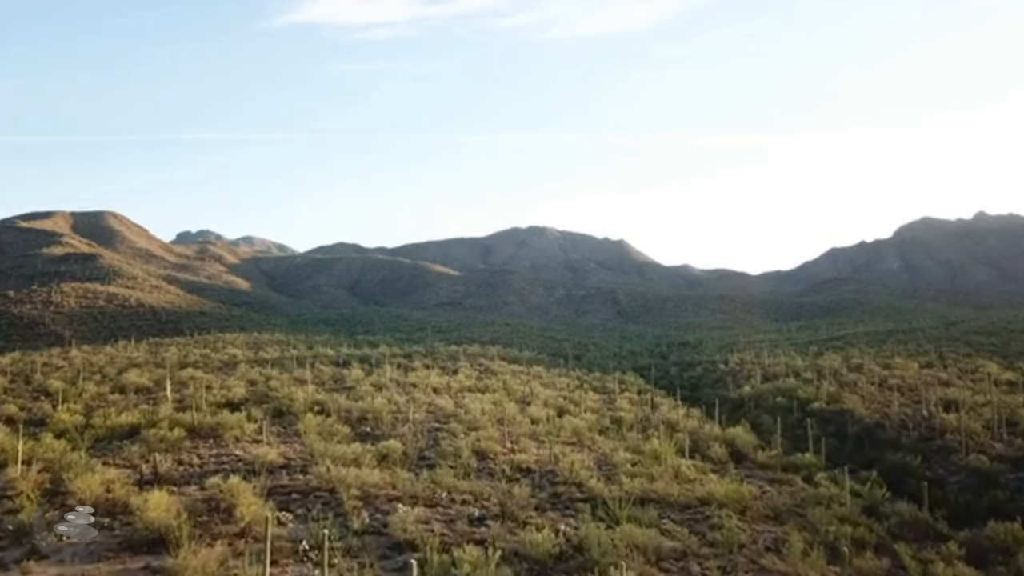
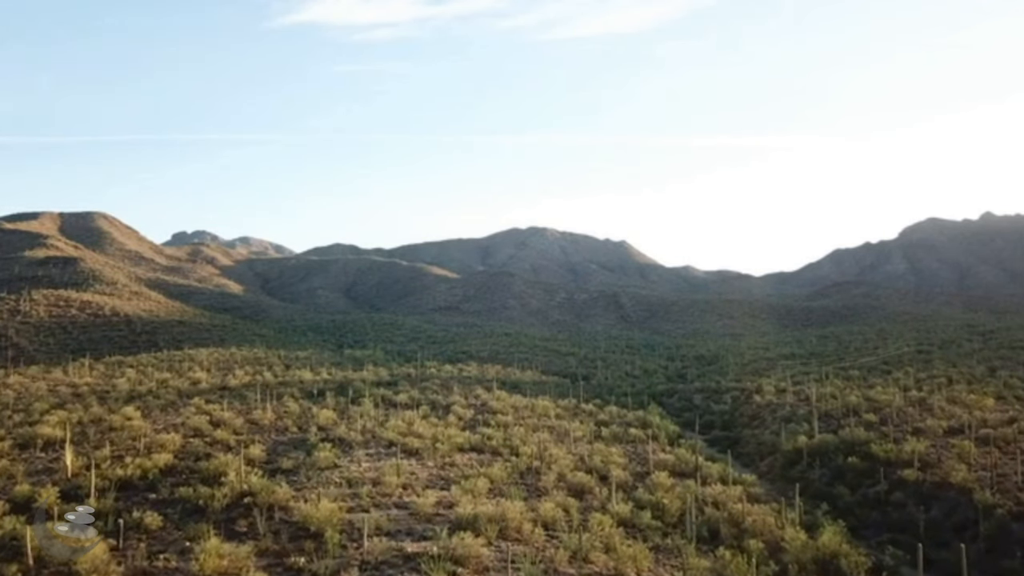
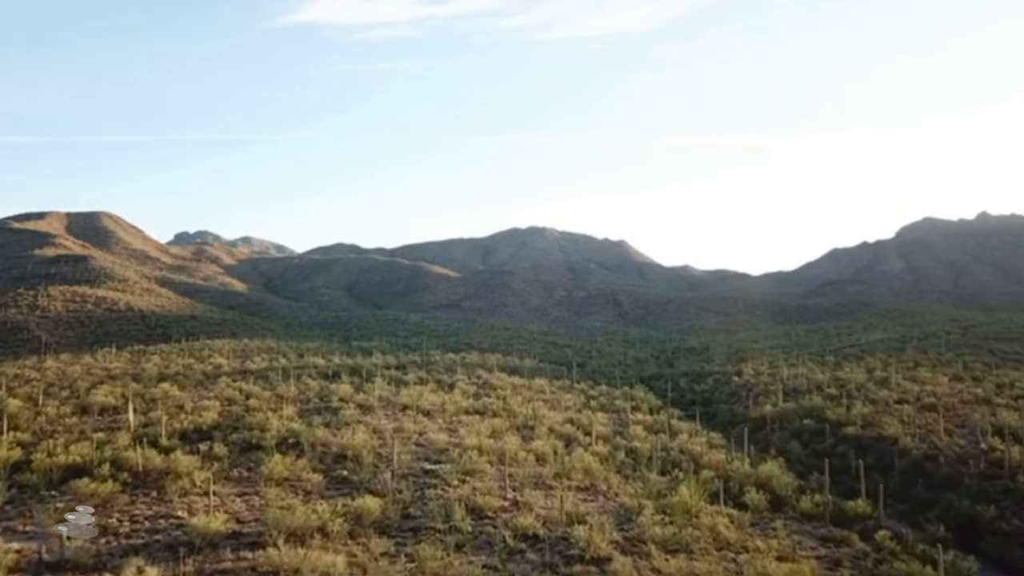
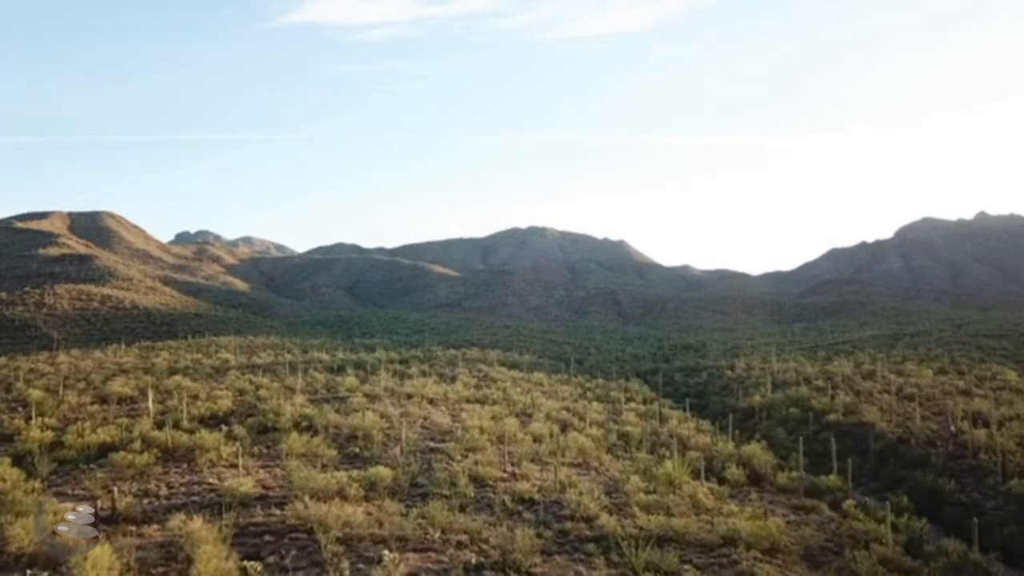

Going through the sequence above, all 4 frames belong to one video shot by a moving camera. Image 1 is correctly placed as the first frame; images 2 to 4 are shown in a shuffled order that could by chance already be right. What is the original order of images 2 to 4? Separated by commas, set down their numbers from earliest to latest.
4, 3, 2
